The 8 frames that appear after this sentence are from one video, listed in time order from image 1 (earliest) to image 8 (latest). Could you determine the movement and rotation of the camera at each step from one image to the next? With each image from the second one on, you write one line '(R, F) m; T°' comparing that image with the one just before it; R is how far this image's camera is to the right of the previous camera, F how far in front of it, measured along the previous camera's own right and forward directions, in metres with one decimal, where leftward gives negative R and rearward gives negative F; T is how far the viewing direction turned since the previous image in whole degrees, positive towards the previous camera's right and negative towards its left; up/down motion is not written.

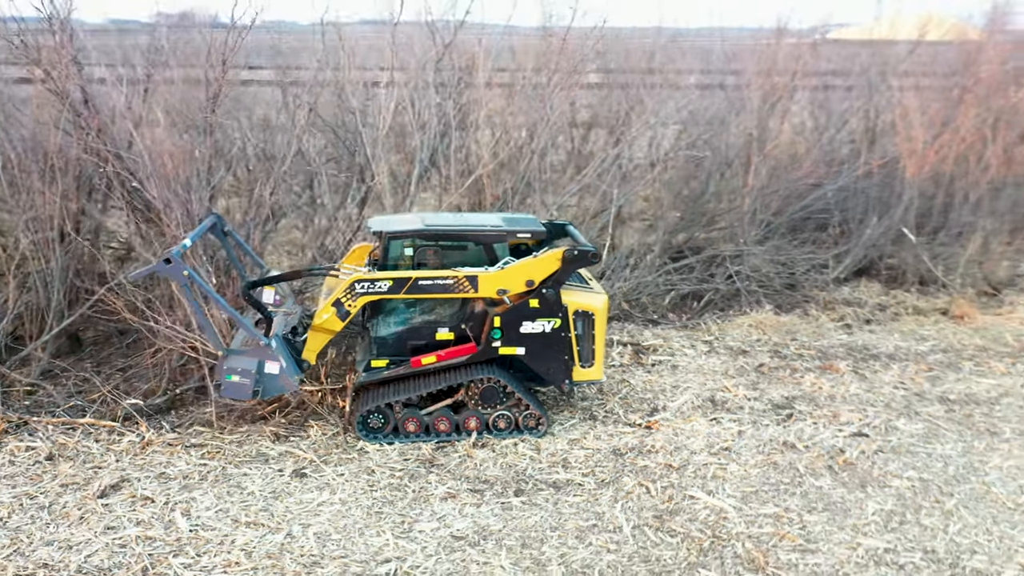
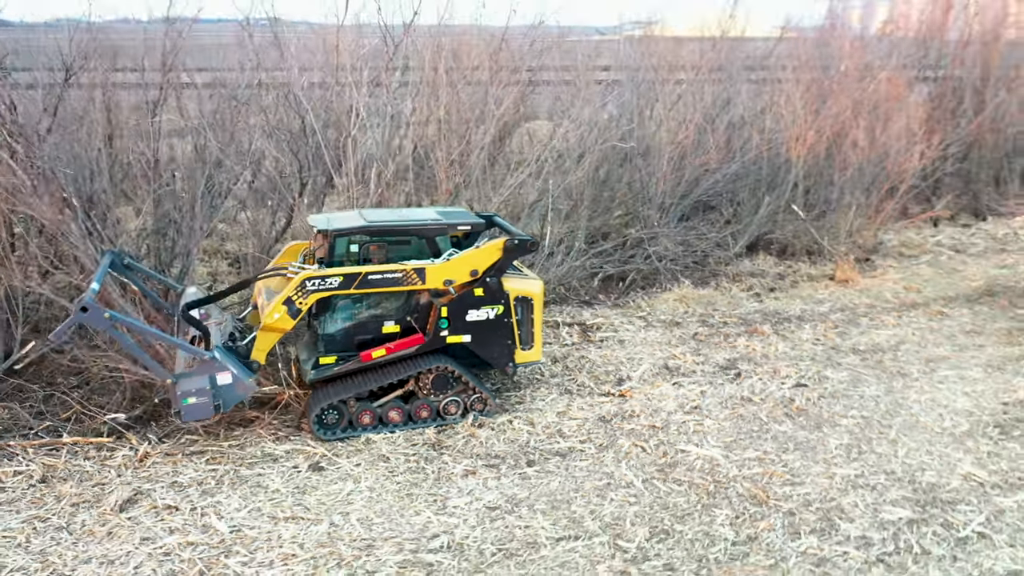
(-1.0, -0.2) m; +11°
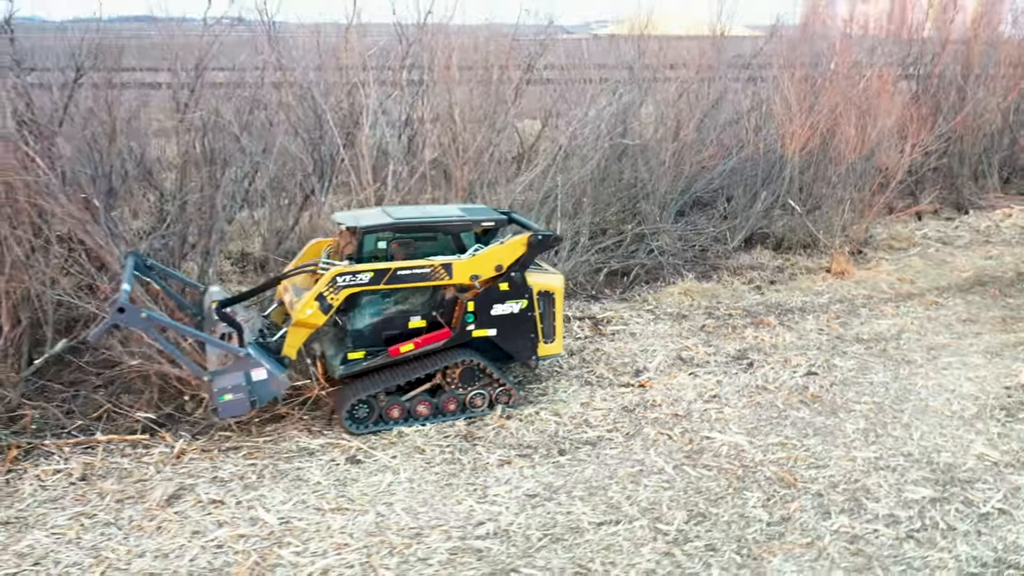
(-0.4, -0.1) m; +2°
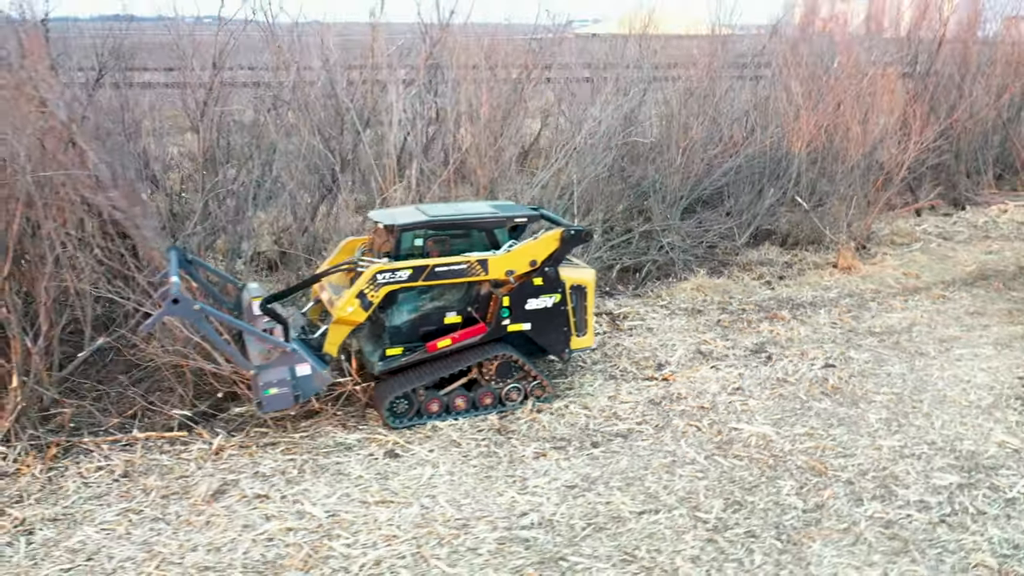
(-0.3, -0.1) m; +1°
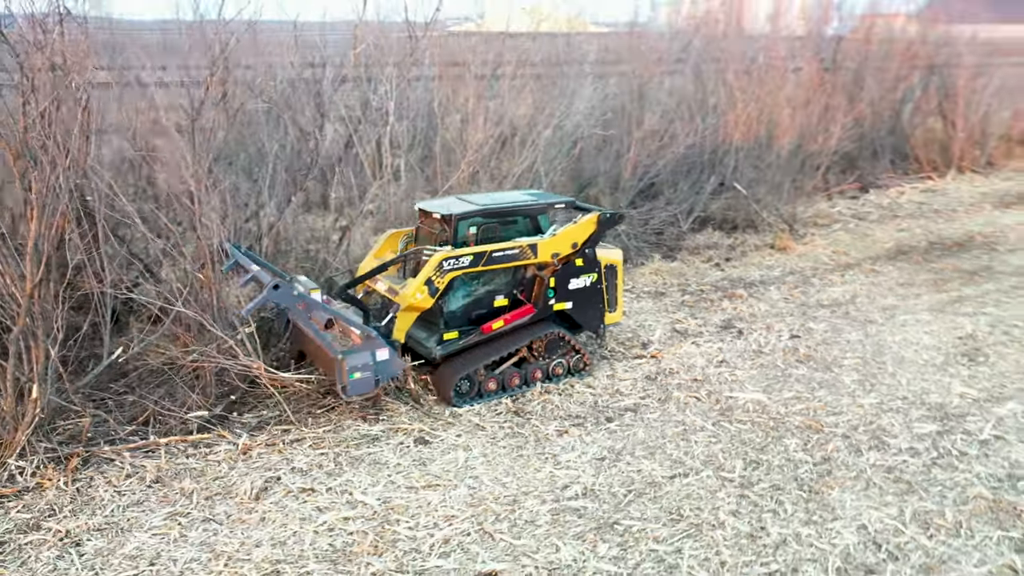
(-0.9, -0.2) m; +8°
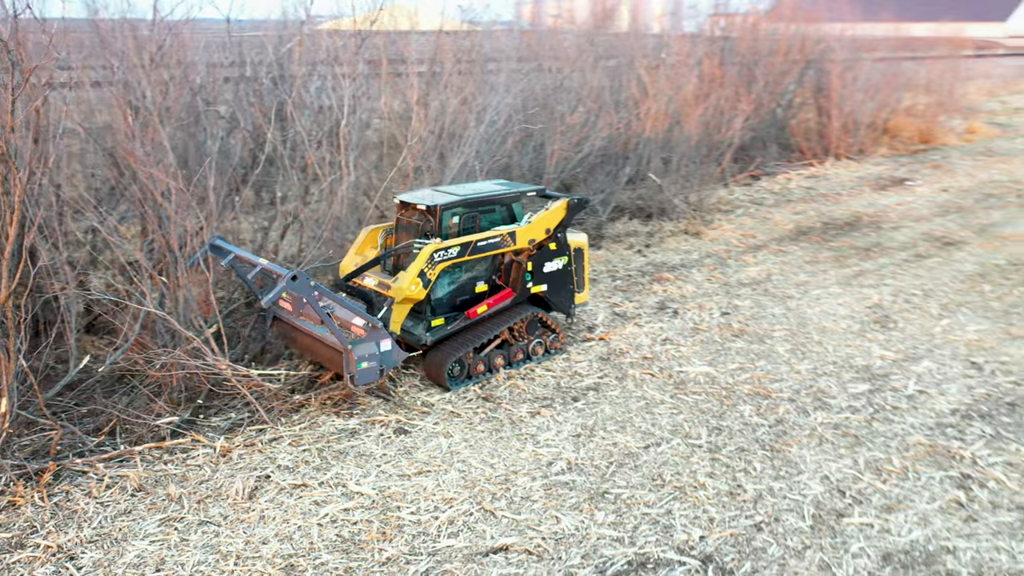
(-0.6, -0.1) m; +8°
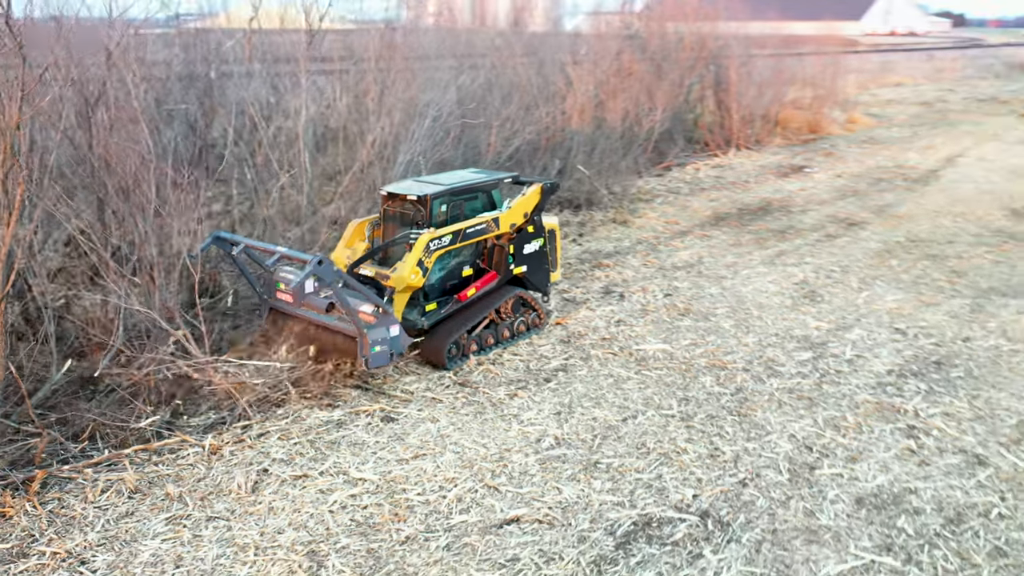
(-0.6, -0.2) m; +7°
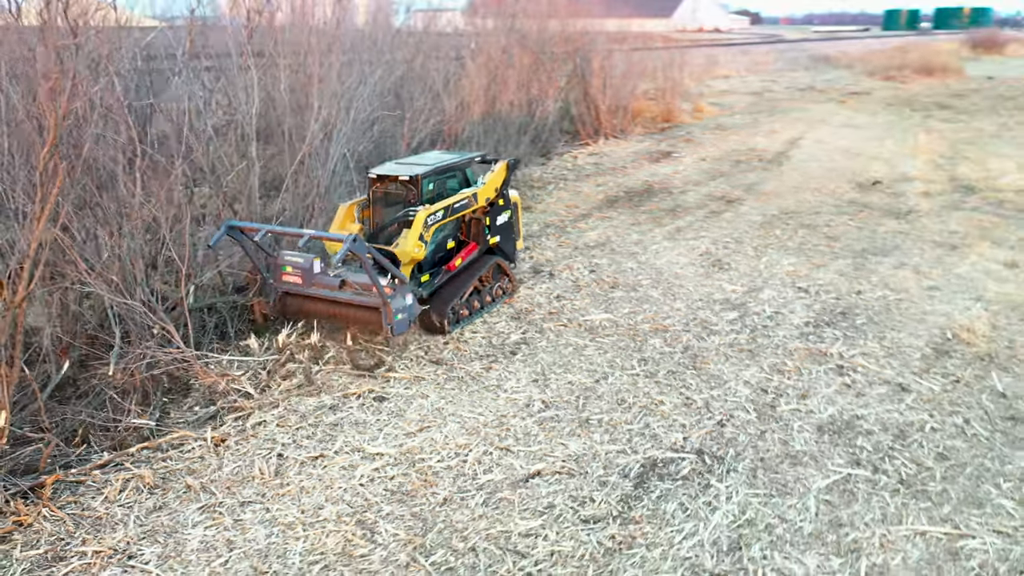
(-1.0, -0.2) m; +11°
